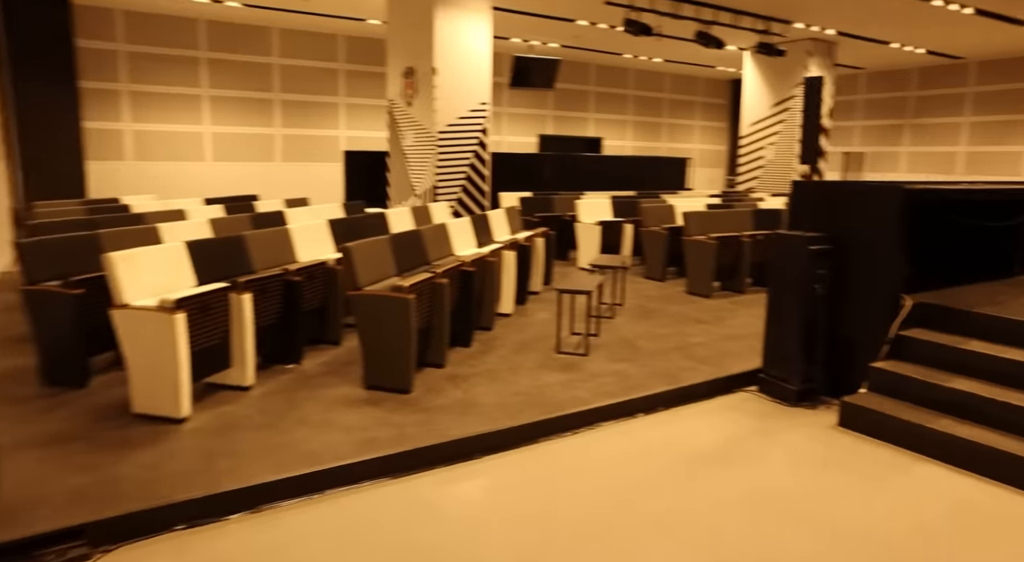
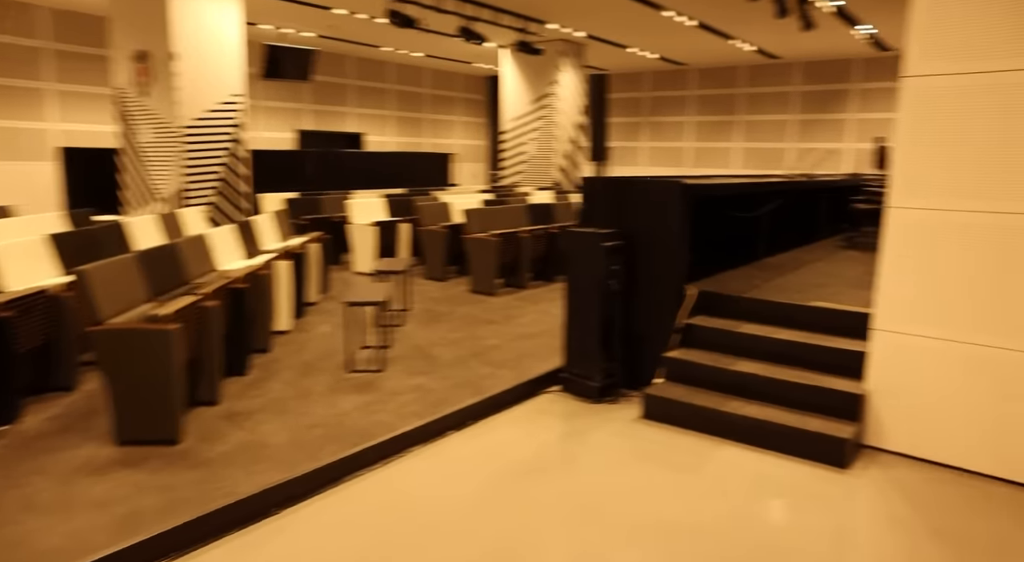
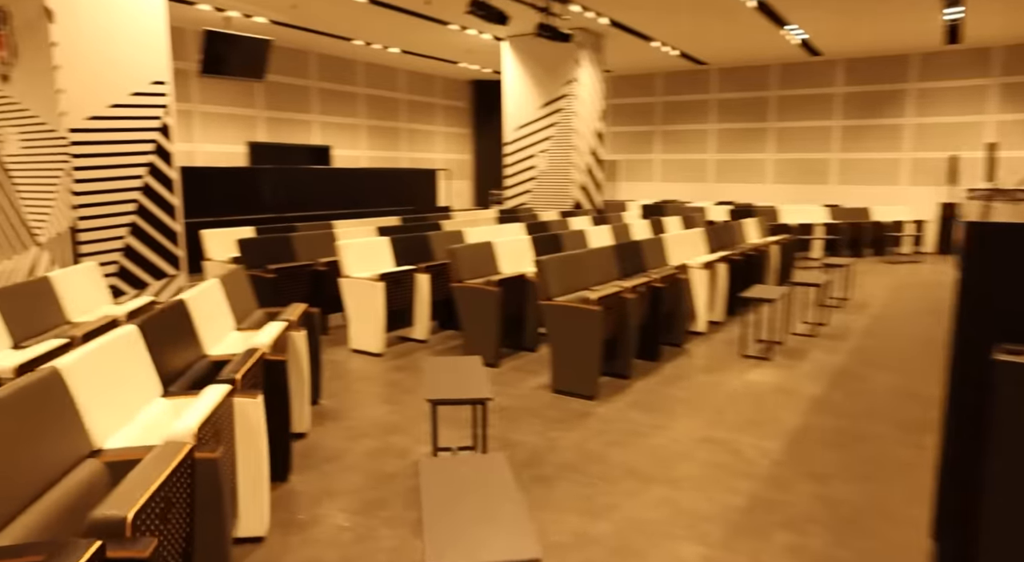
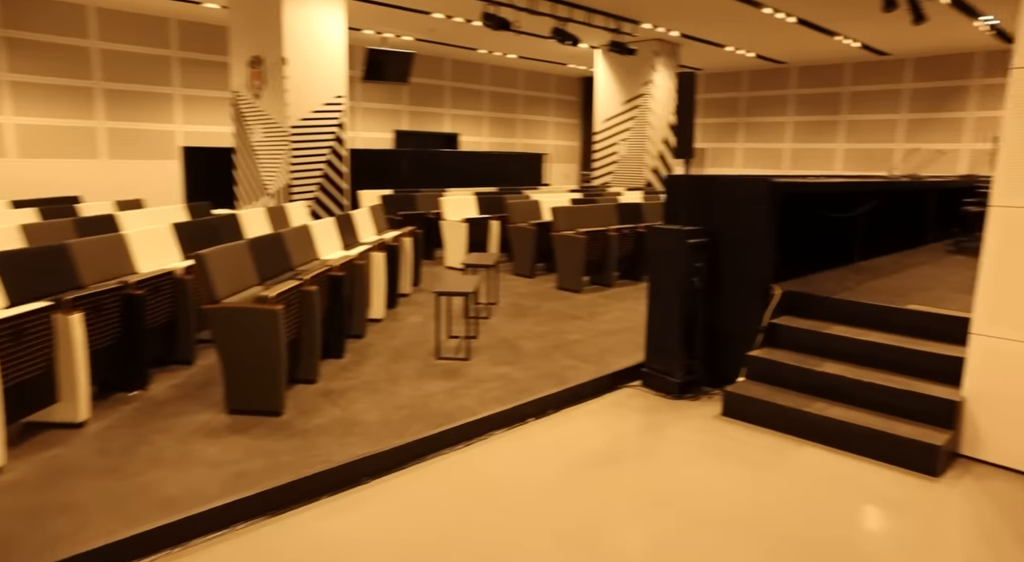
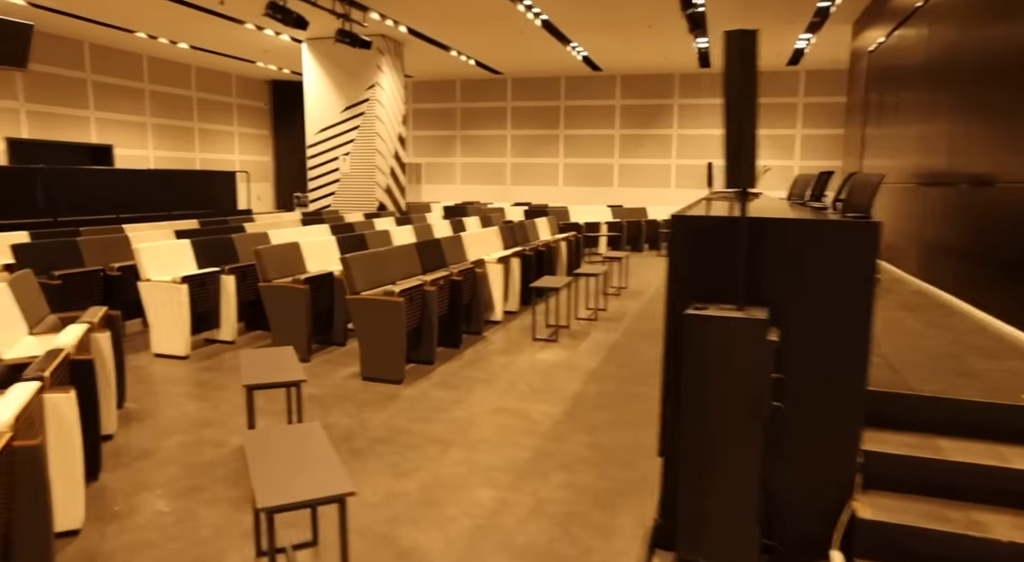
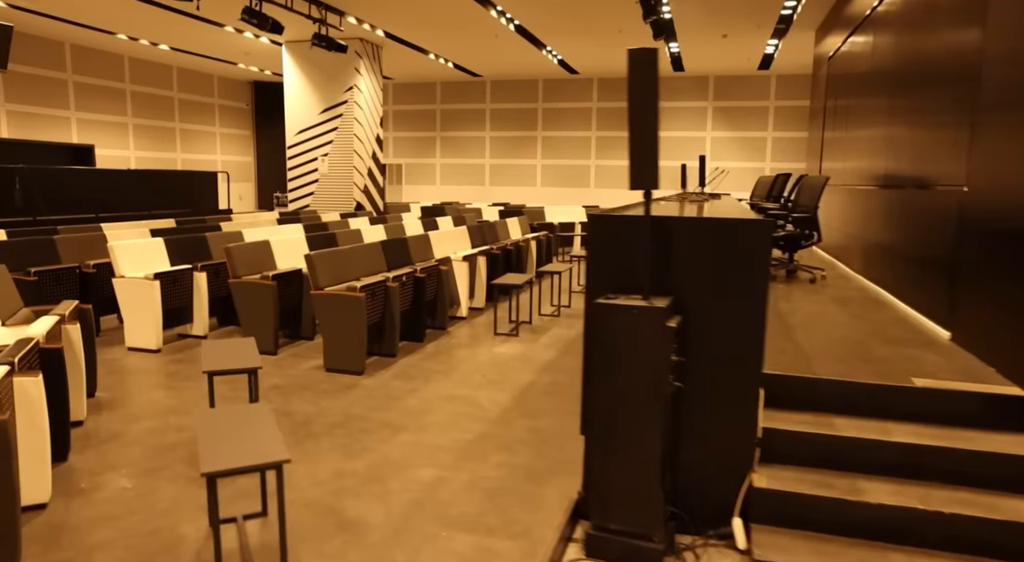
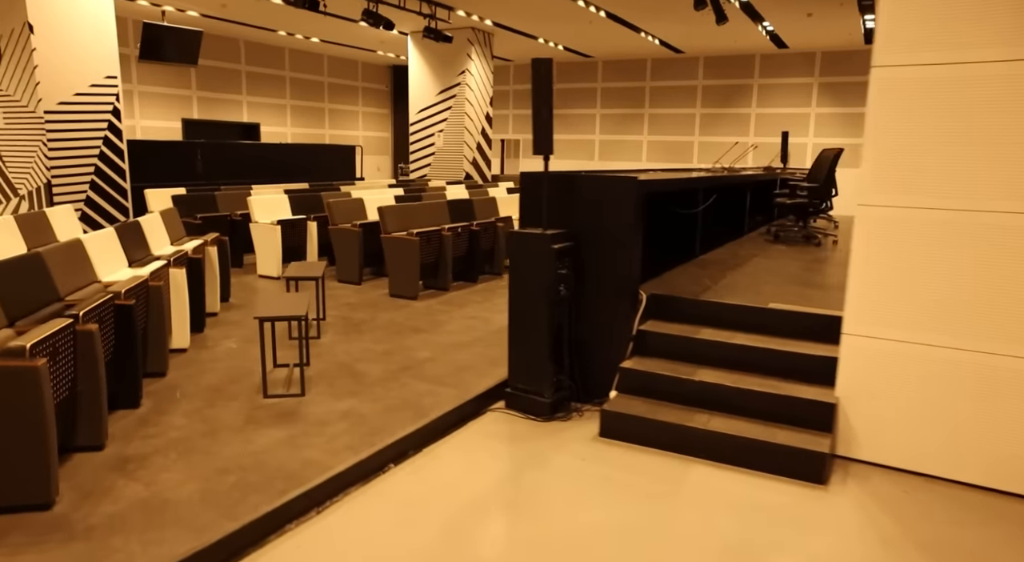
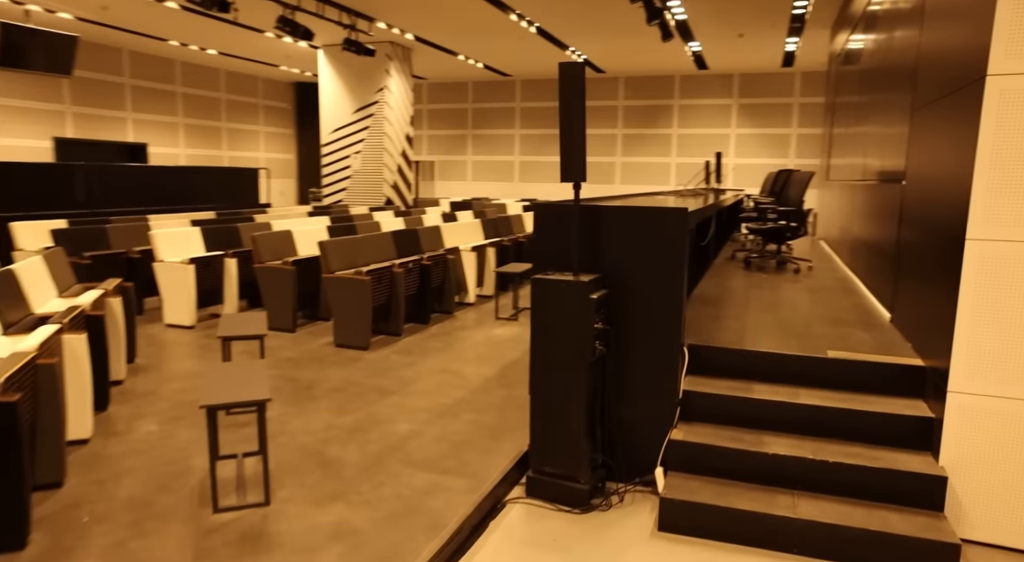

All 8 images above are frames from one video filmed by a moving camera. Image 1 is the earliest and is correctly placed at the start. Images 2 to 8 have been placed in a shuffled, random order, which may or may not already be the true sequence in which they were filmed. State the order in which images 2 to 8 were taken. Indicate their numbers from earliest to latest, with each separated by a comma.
4, 2, 7, 8, 6, 5, 3
